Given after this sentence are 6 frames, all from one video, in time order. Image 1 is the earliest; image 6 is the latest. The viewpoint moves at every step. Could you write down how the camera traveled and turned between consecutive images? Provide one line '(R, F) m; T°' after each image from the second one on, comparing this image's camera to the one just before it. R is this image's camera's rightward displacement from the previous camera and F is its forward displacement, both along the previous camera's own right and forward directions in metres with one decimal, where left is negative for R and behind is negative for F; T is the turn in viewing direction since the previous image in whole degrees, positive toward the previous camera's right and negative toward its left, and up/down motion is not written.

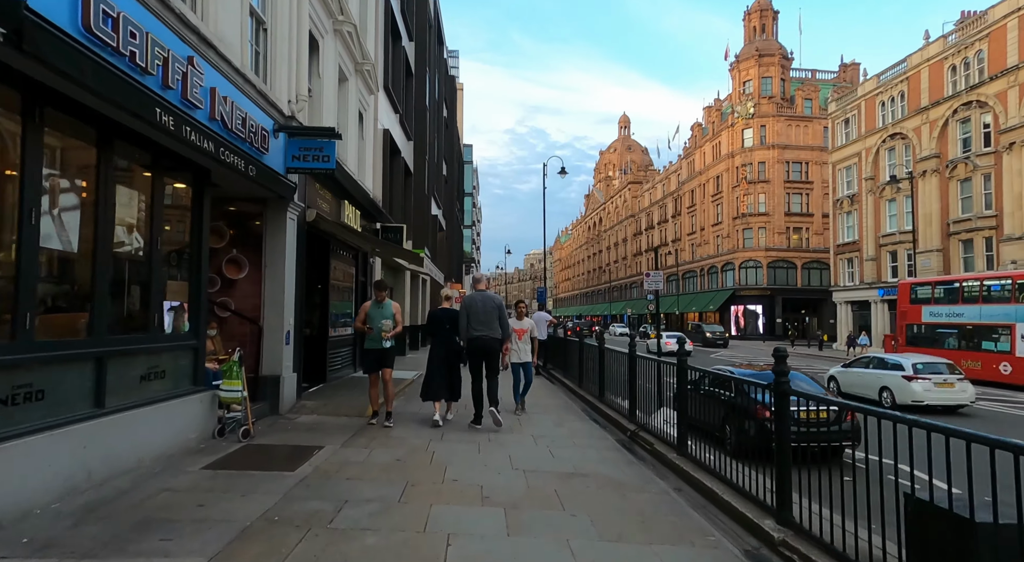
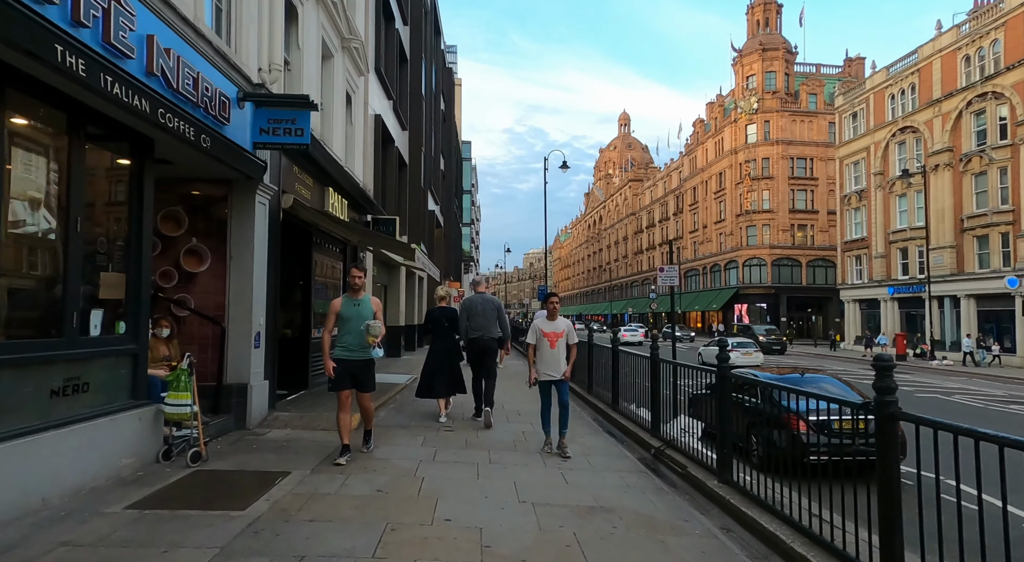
(-0.1, +1.1) m; 0°
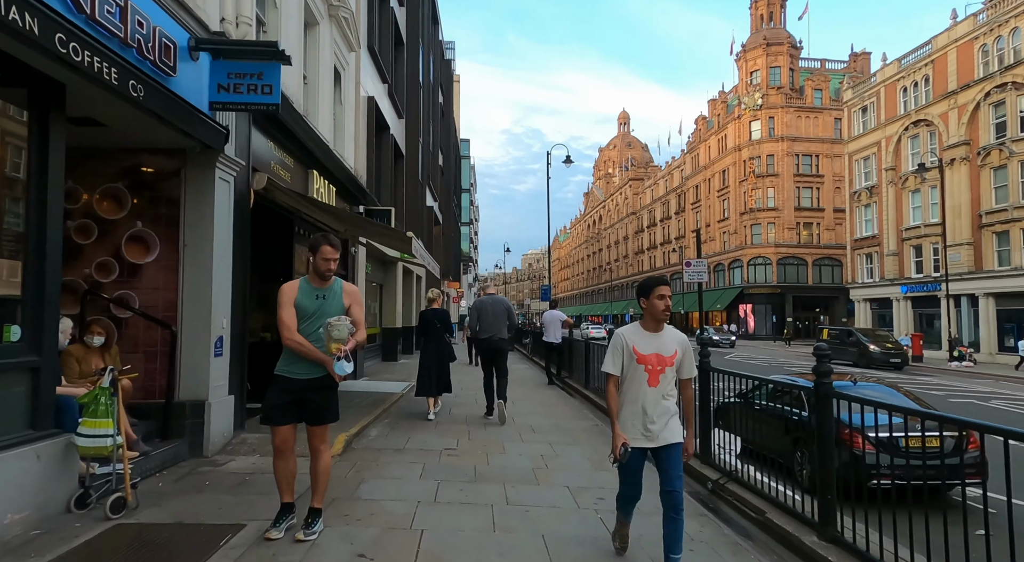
(-0.2, +1.3) m; 0°
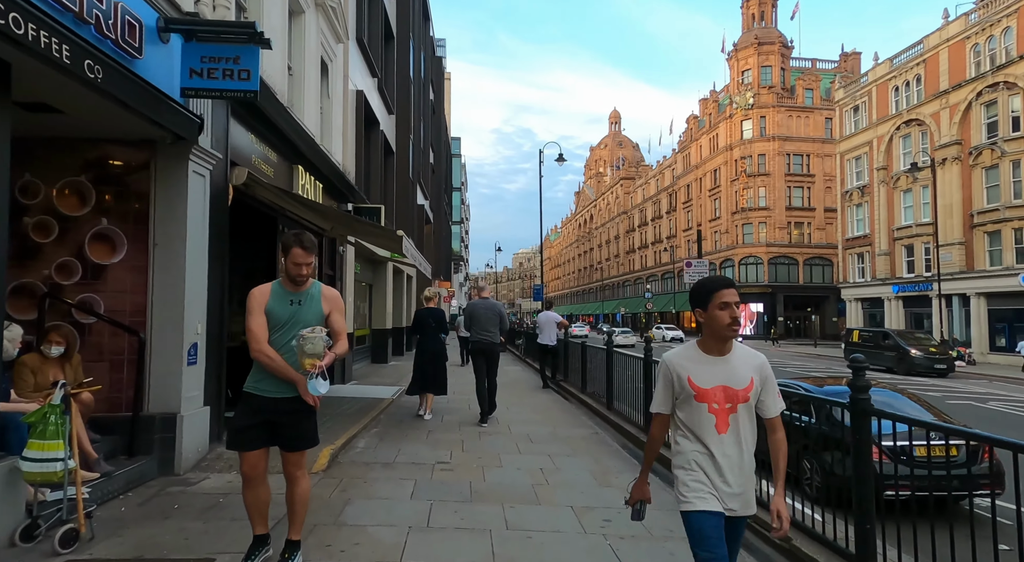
(-0.1, +0.4) m; +1°
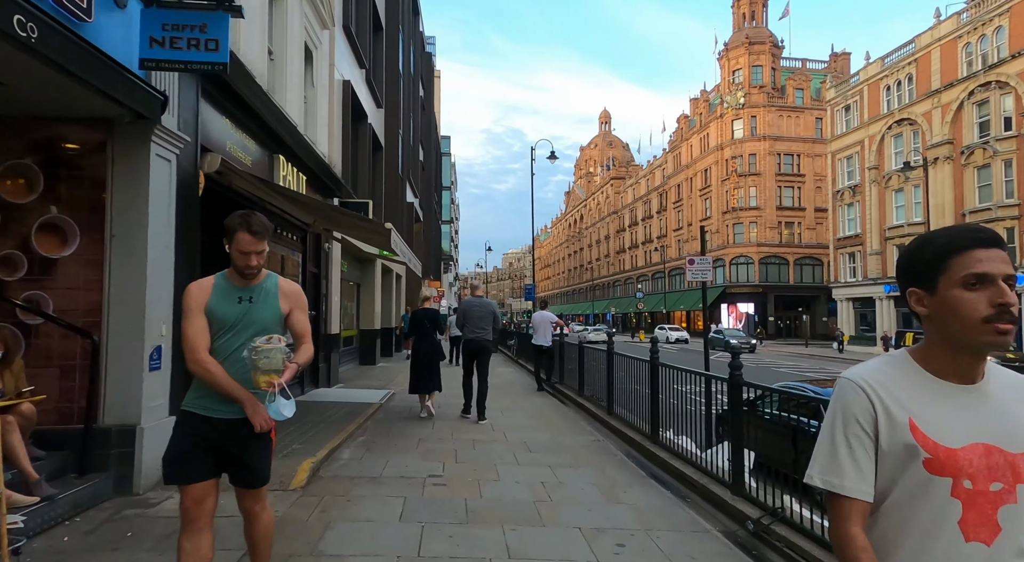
(-0.1, +0.5) m; +1°
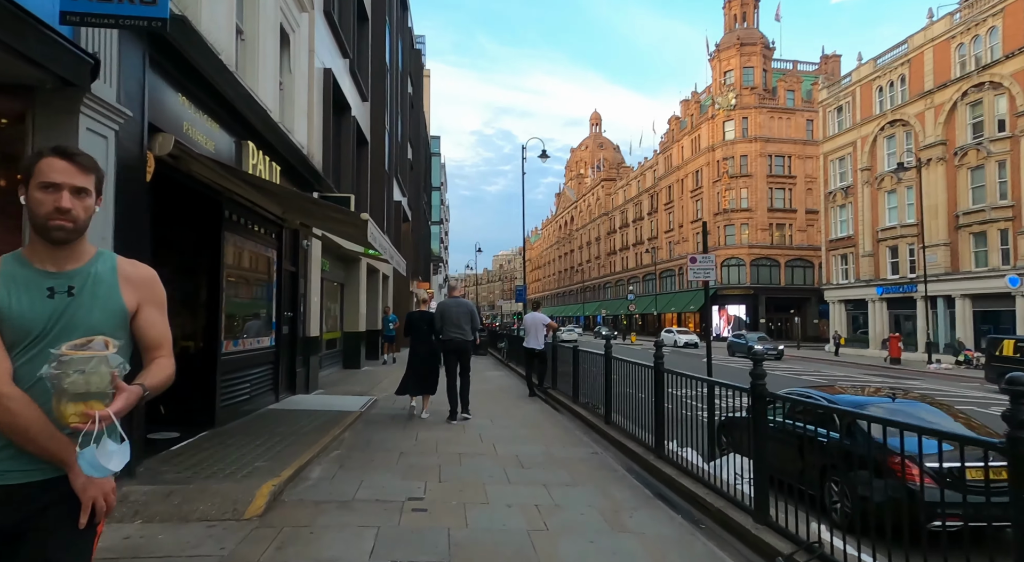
(0.0, +0.7) m; +1°
